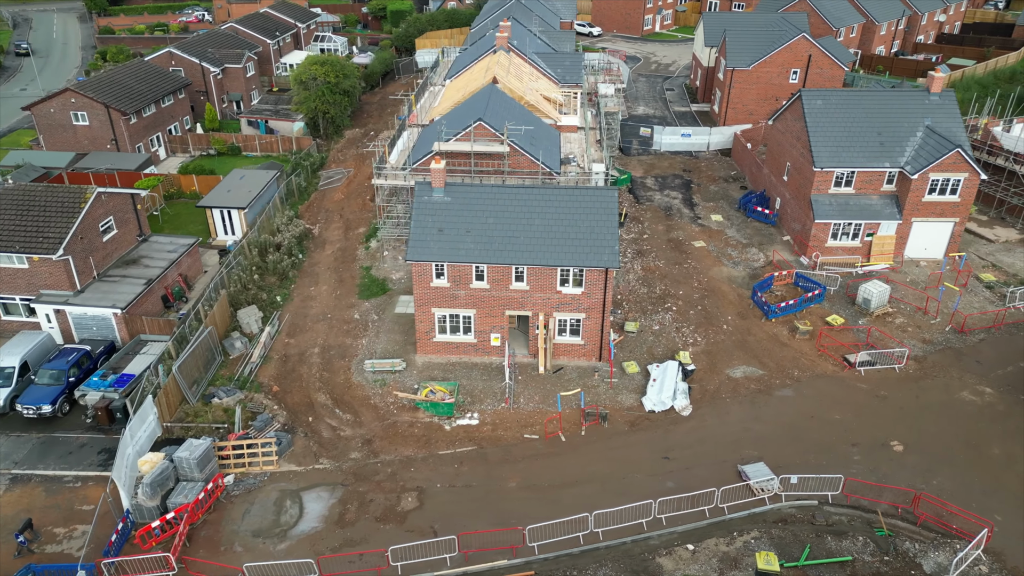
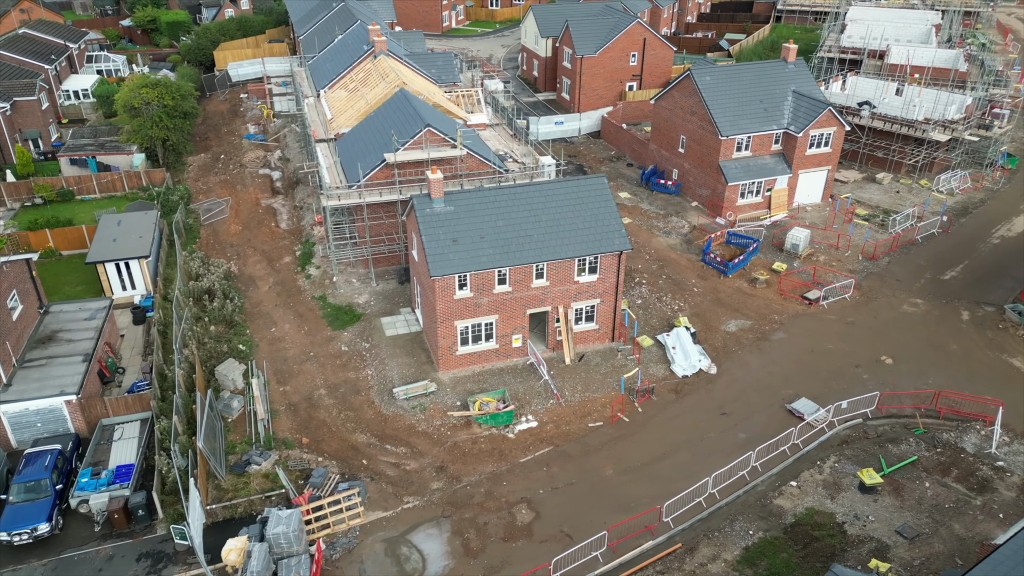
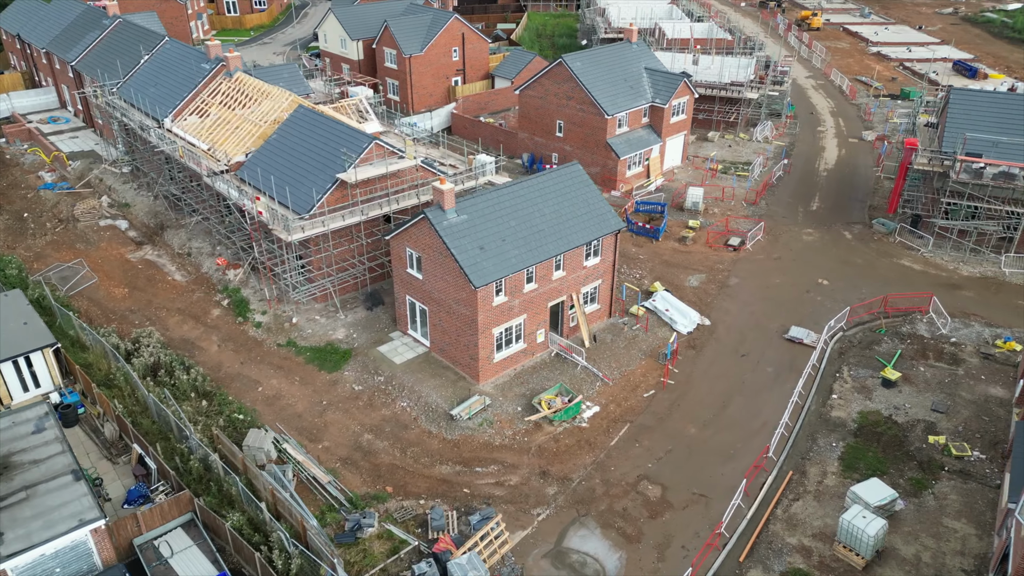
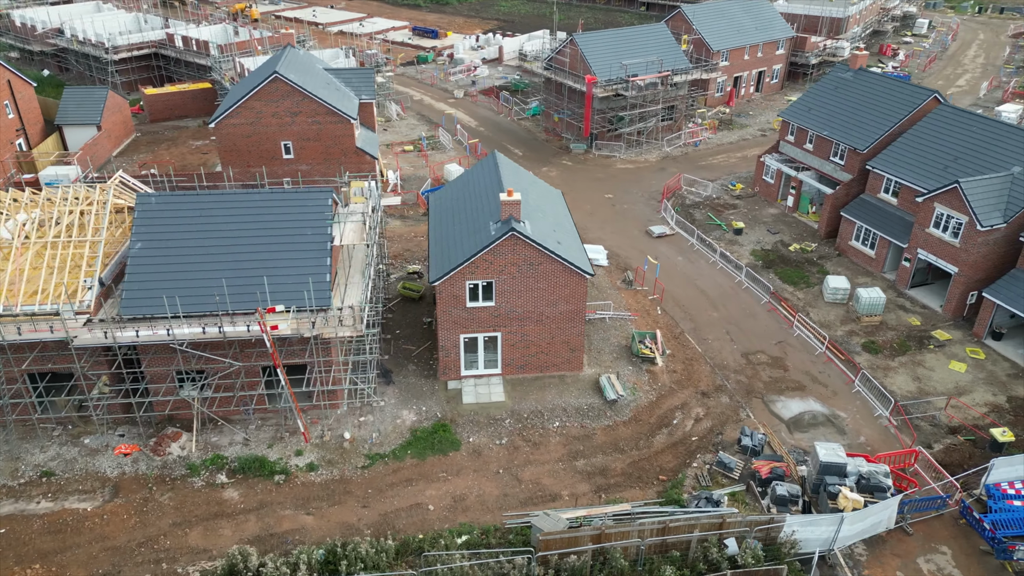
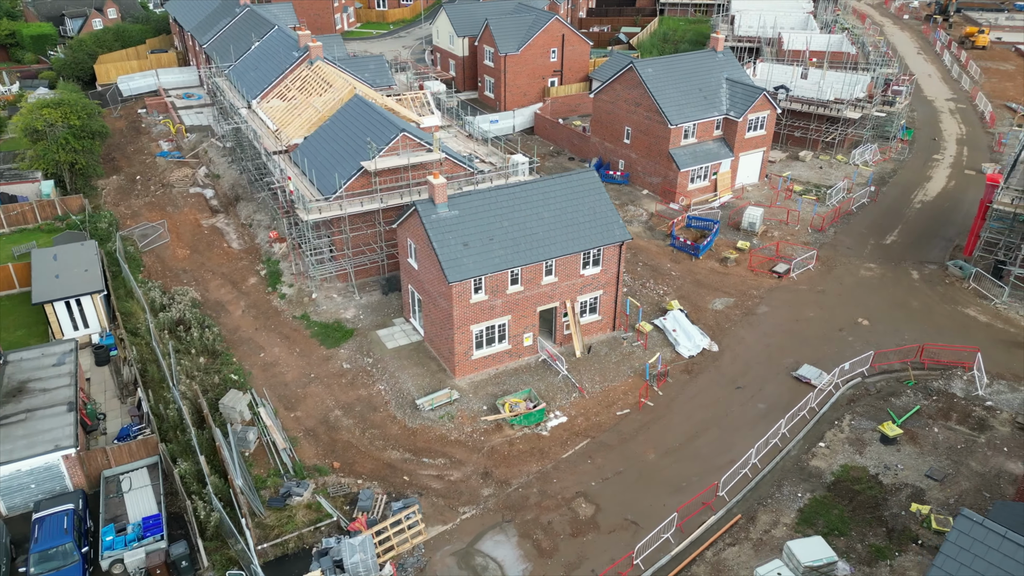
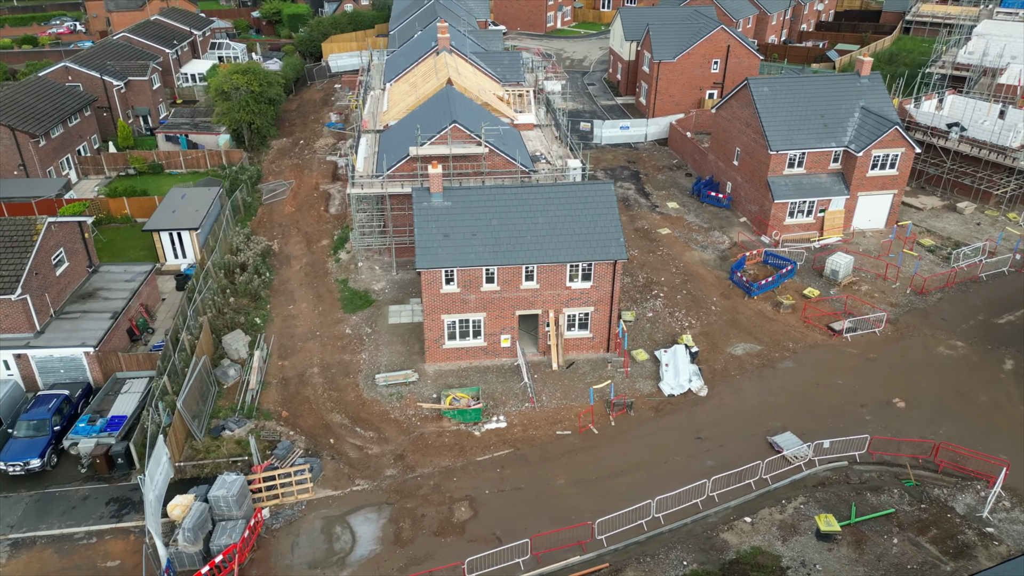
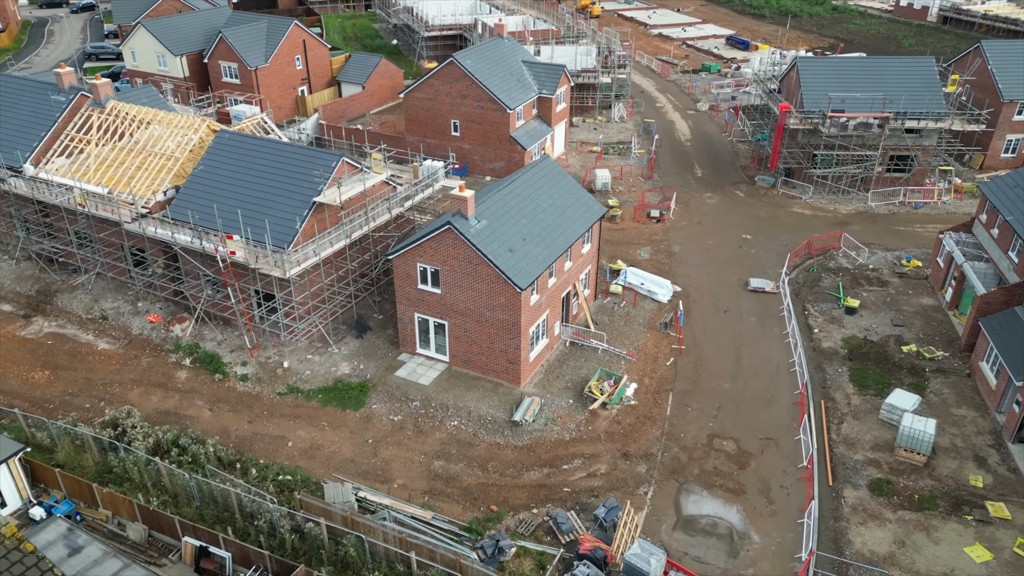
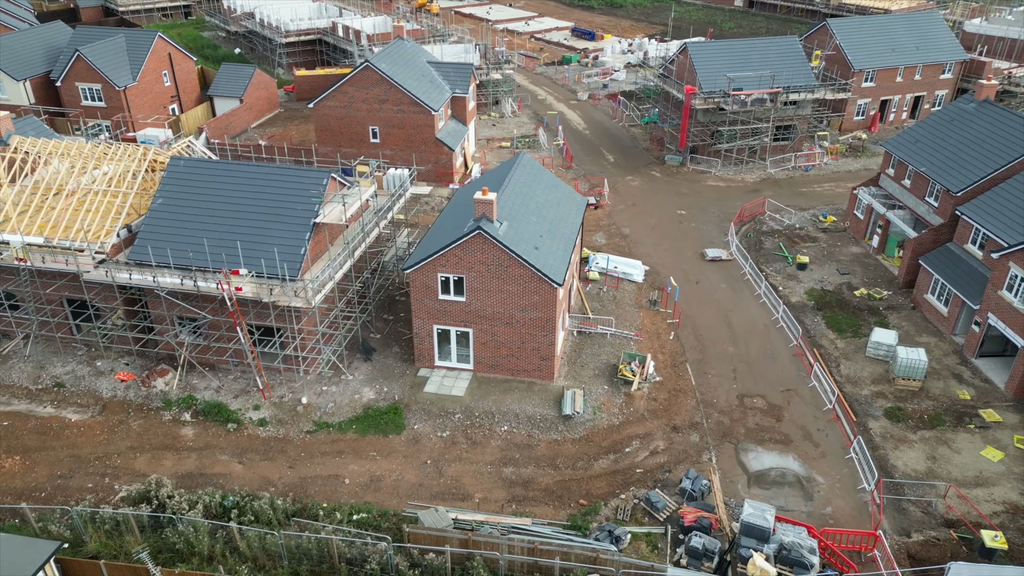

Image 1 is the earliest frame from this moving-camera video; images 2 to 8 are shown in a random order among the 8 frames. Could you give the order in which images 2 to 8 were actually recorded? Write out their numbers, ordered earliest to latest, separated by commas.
6, 2, 5, 3, 7, 8, 4
